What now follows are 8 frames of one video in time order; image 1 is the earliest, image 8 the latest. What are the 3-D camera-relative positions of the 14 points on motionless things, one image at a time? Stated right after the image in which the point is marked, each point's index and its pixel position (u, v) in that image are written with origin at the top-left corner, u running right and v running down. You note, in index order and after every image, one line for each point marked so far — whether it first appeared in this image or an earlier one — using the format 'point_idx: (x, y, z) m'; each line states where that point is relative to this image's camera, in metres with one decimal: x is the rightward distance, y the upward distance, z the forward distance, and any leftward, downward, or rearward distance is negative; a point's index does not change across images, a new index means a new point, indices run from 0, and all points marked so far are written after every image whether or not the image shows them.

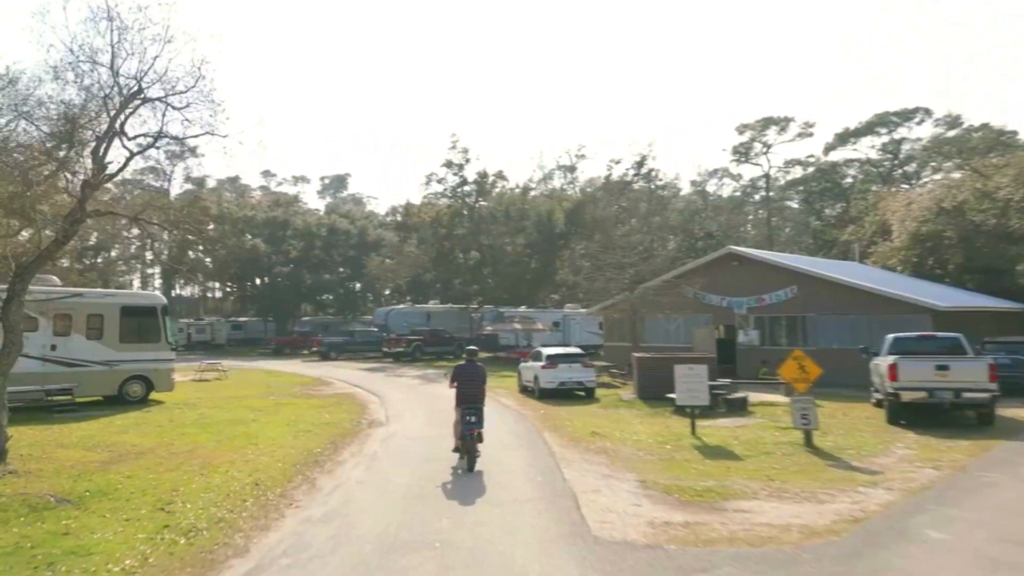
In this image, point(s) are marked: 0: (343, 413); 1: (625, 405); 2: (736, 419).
0: (-4.6, -3.4, +19.6) m
1: (+3.1, -3.2, +19.9) m
2: (+5.2, -3.0, +16.8) m
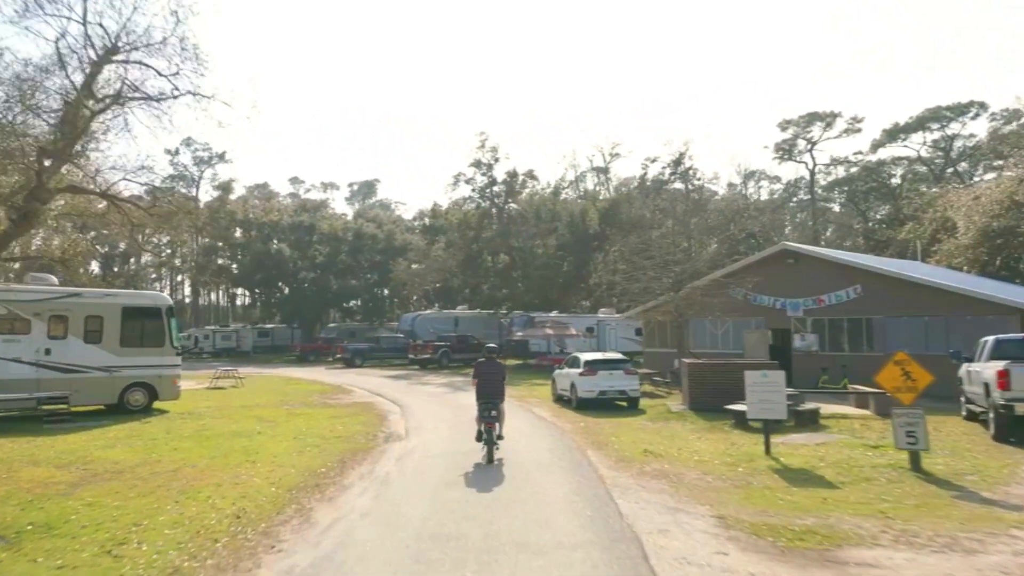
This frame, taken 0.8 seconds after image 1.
0: (-3.7, -3.3, +17.6) m
1: (+4.0, -3.1, +17.6) m
2: (+5.9, -2.9, +14.4) m
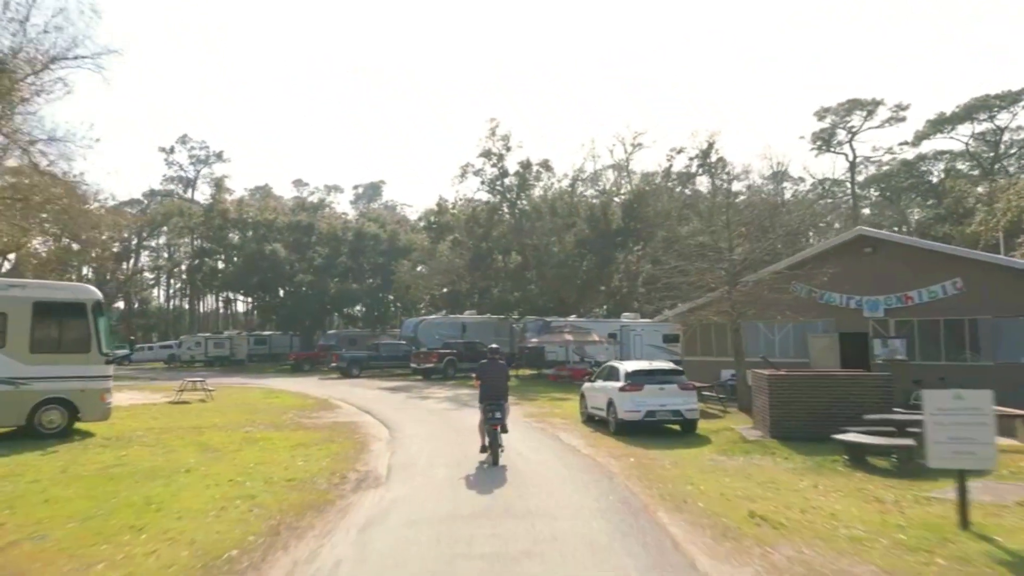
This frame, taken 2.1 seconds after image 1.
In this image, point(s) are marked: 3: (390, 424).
0: (-3.3, -3.0, +13.0) m
1: (+4.4, -2.9, +12.9) m
2: (+6.3, -2.6, +9.7) m
3: (-3.1, -3.4, +18.4) m
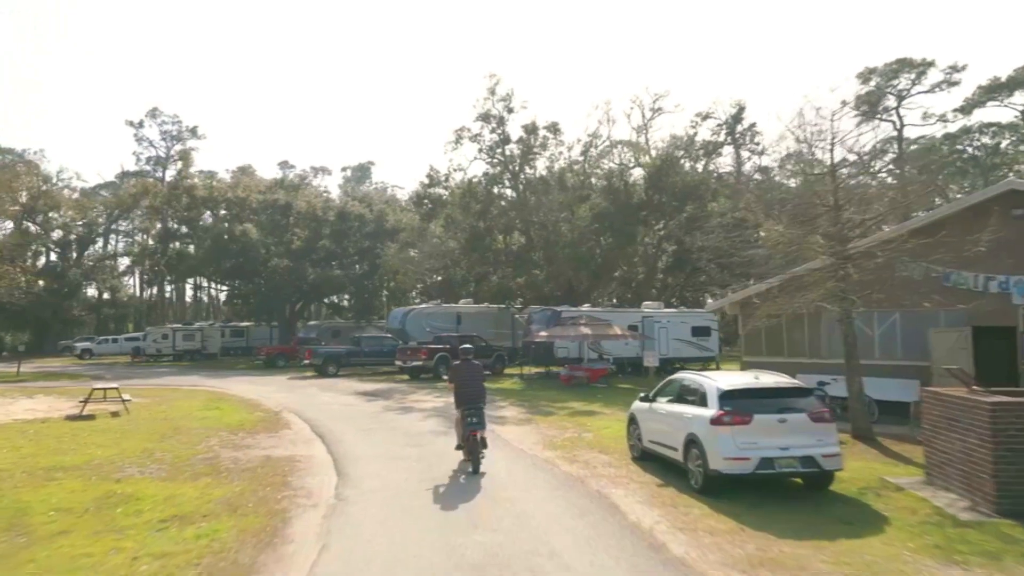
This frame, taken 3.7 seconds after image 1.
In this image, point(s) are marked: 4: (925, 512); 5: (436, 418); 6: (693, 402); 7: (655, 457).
0: (-3.0, -2.6, +6.9) m
1: (+4.7, -2.5, +6.9) m
2: (+6.6, -2.2, +3.7) m
3: (-2.9, -3.0, +12.4) m
4: (+4.7, -2.5, +8.3) m
5: (-1.9, -3.2, +17.9) m
6: (+2.6, -1.6, +10.3) m
7: (+2.3, -2.7, +11.5) m
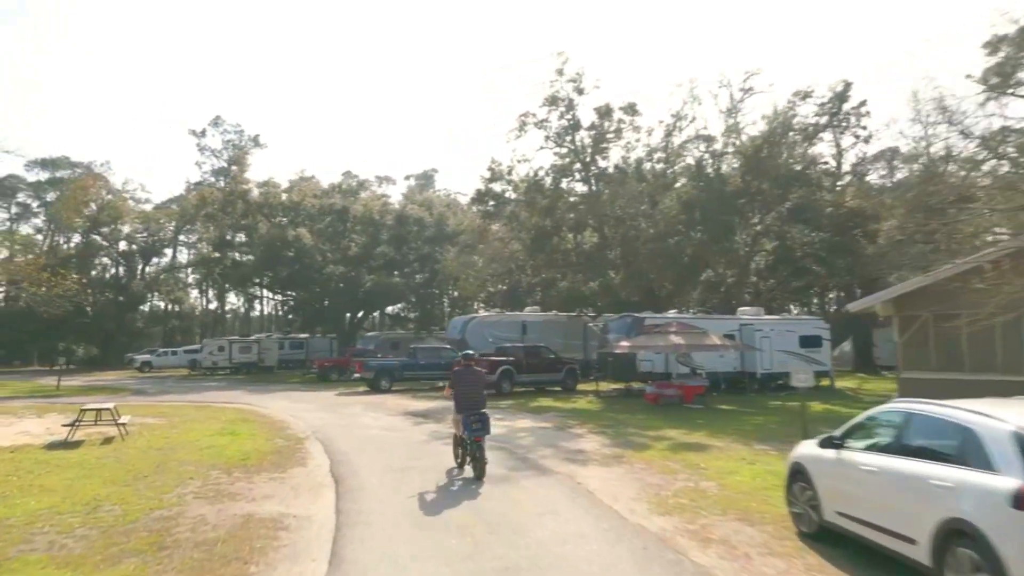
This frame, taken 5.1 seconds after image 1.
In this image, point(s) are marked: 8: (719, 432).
0: (-2.5, -2.3, +2.8) m
1: (+5.2, -2.1, +2.1) m
2: (+6.8, -1.8, -1.3) m
3: (-1.8, -2.7, +8.2) m
4: (+5.3, -2.2, +3.5) m
5: (-0.3, -3.1, +13.6) m
6: (+3.4, -1.3, +5.7) m
7: (+3.2, -2.4, +6.8) m
8: (+4.9, -3.4, +17.1) m
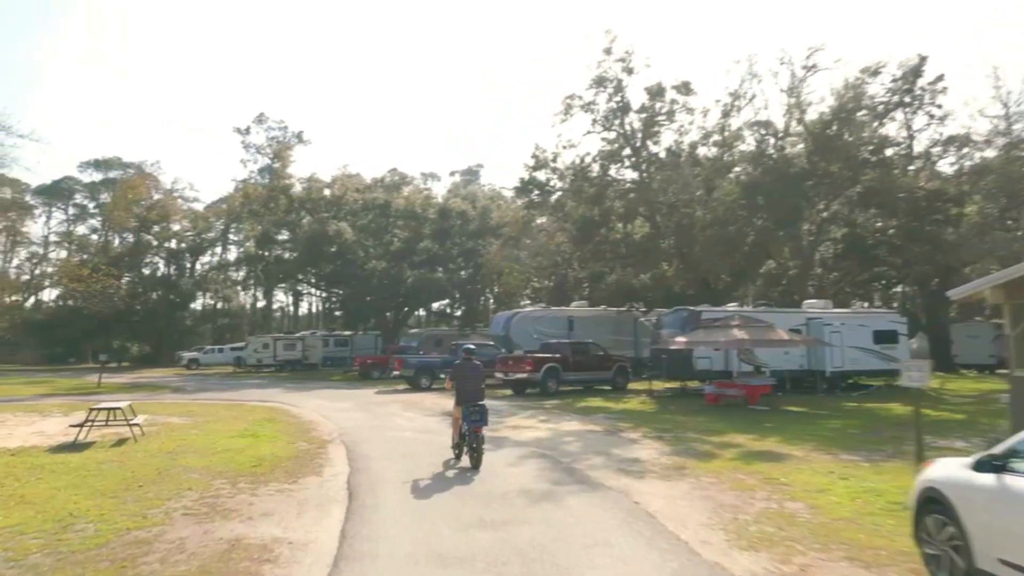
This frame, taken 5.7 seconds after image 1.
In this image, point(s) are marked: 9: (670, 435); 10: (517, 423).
0: (-2.4, -2.1, +1.2) m
1: (+5.2, -1.8, 0.0) m
2: (+6.6, -1.5, -3.5) m
3: (-1.4, -2.5, +6.6) m
4: (+5.4, -1.9, +1.4) m
5: (+0.4, -2.8, +11.9) m
6: (+3.6, -1.0, +3.7) m
7: (+3.5, -2.2, +4.9) m
8: (+5.8, -3.1, +15.0) m
9: (+3.4, -3.1, +15.5) m
10: (+0.1, -3.3, +17.5) m
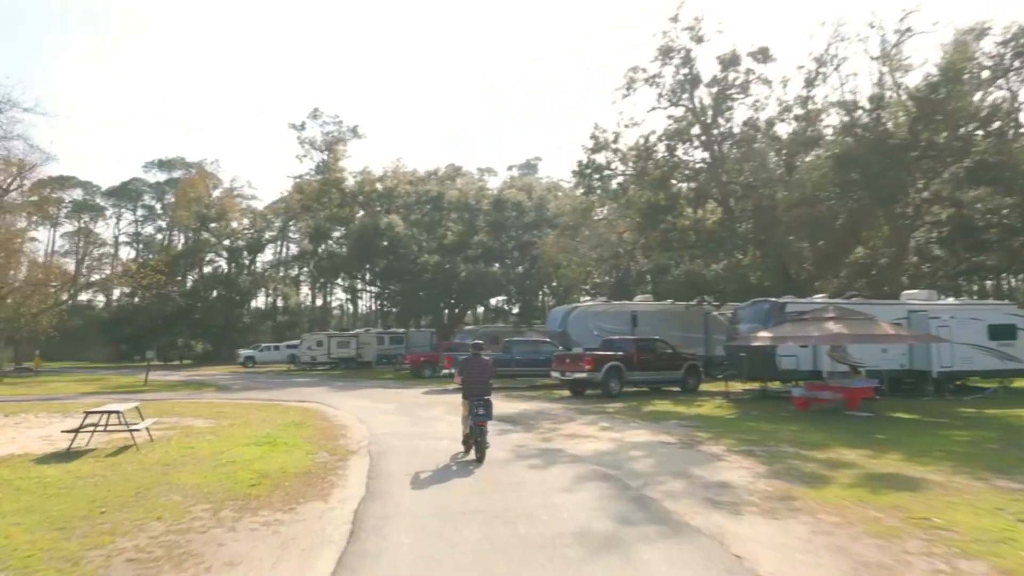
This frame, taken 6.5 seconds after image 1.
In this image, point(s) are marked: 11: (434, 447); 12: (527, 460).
0: (-2.6, -1.9, -1.0) m
1: (+4.9, -1.6, -2.8) m
2: (+6.0, -1.2, -6.4) m
3: (-1.2, -2.3, +4.2) m
4: (+5.2, -1.6, -1.5) m
5: (+1.1, -2.6, +9.4) m
6: (+3.6, -0.7, +1.0) m
7: (+3.6, -1.9, +2.1) m
8: (+6.8, -2.8, +12.1) m
9: (+4.4, -2.8, +12.7) m
10: (+1.2, -3.0, +15.0) m
11: (-1.5, -3.0, +13.5) m
12: (+0.2, -2.8, +11.8) m
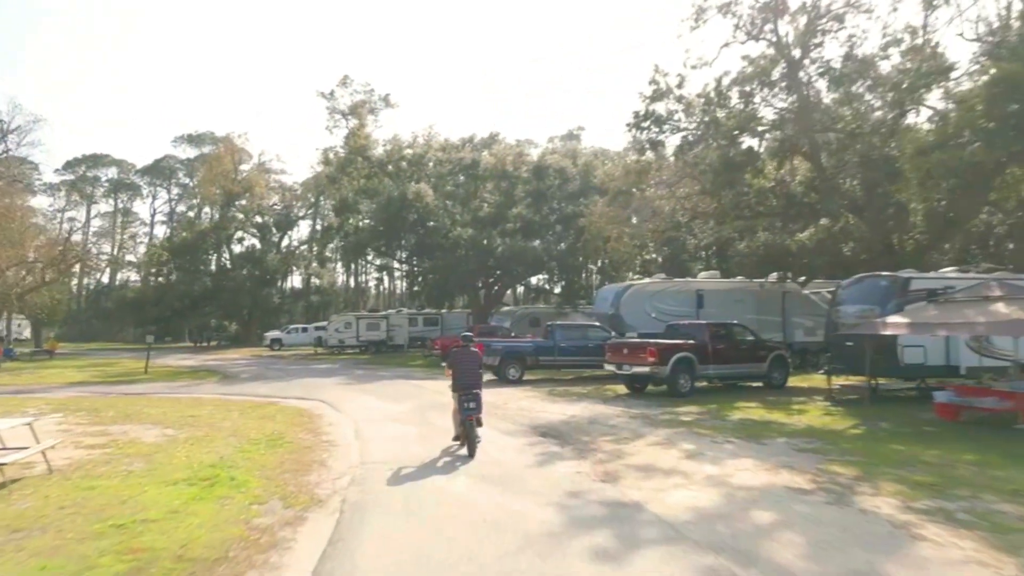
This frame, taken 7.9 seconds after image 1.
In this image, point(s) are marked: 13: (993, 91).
0: (-2.8, -1.8, -5.4) m
1: (+4.5, -1.6, -7.7) m
2: (+5.4, -1.4, -11.3) m
3: (-1.1, -2.1, -0.2) m
4: (+4.9, -1.6, -6.4) m
5: (+1.5, -2.2, +4.8) m
6: (+3.5, -0.6, -3.8) m
7: (+3.5, -1.8, -2.6) m
8: (+7.3, -2.4, +7.1) m
9: (+4.9, -2.4, +7.9) m
10: (+1.9, -2.5, +10.4) m
11: (-0.9, -2.5, +9.0) m
12: (+0.7, -2.4, +7.2) m
13: (+12.0, +4.6, +18.6) m
